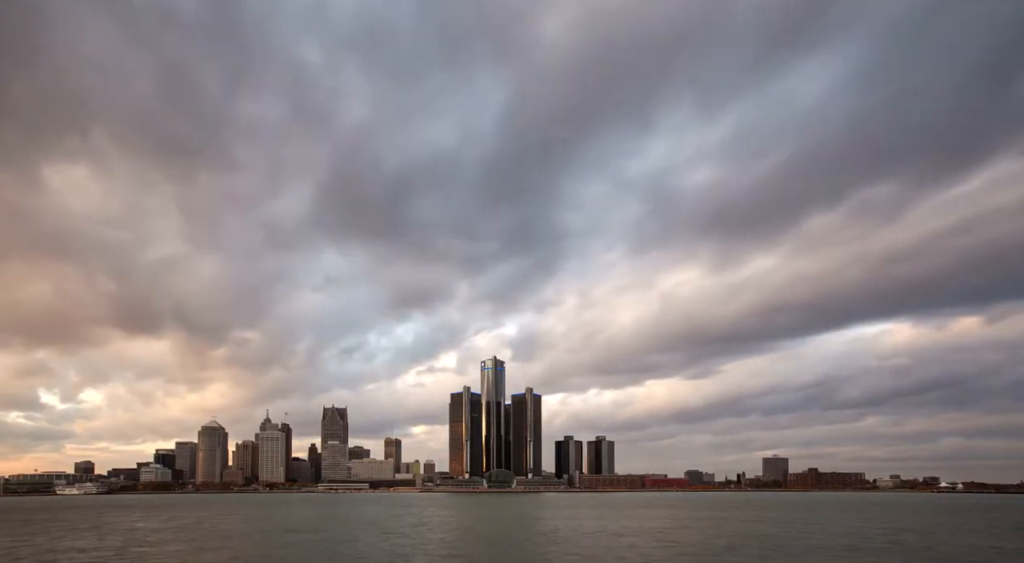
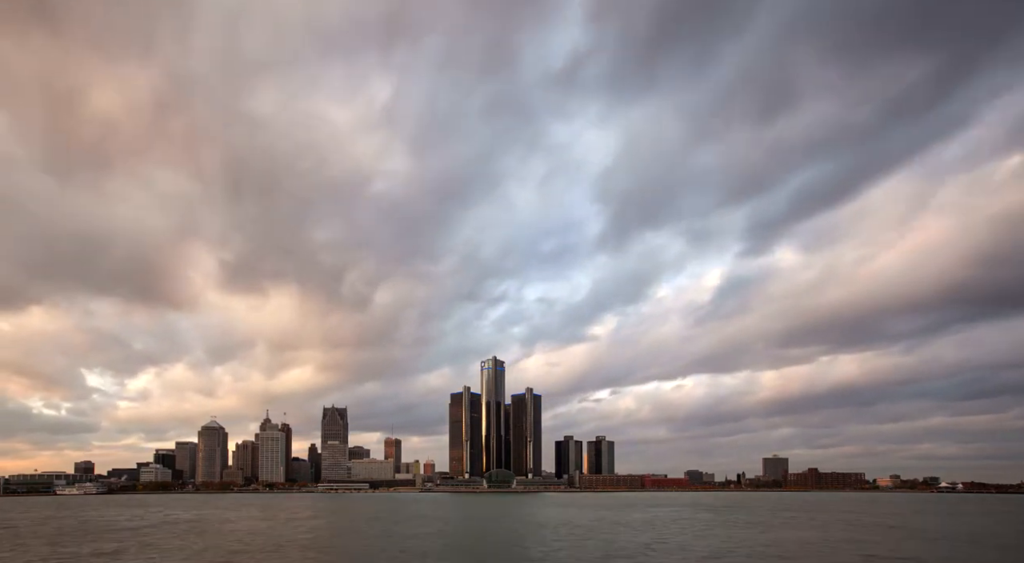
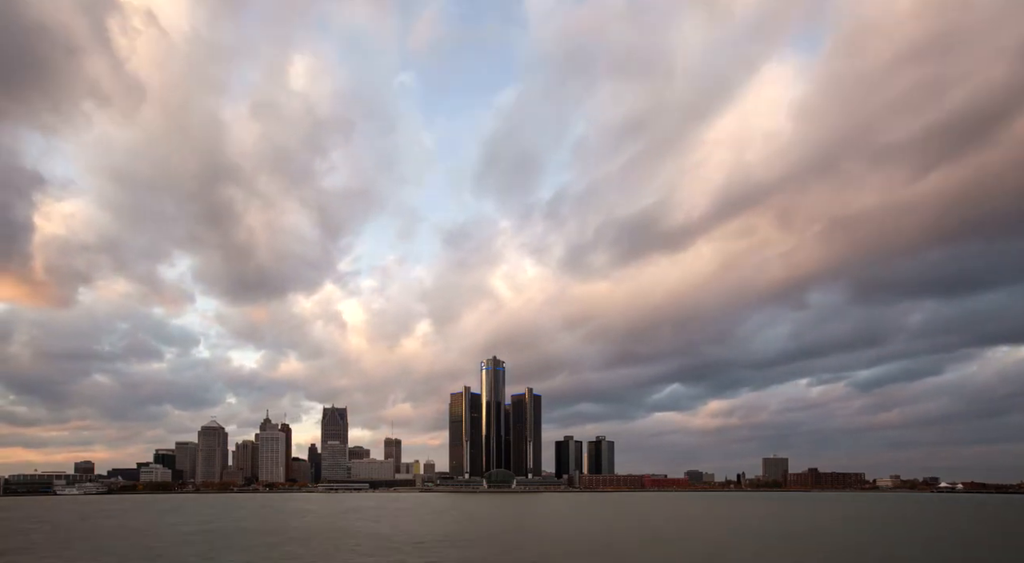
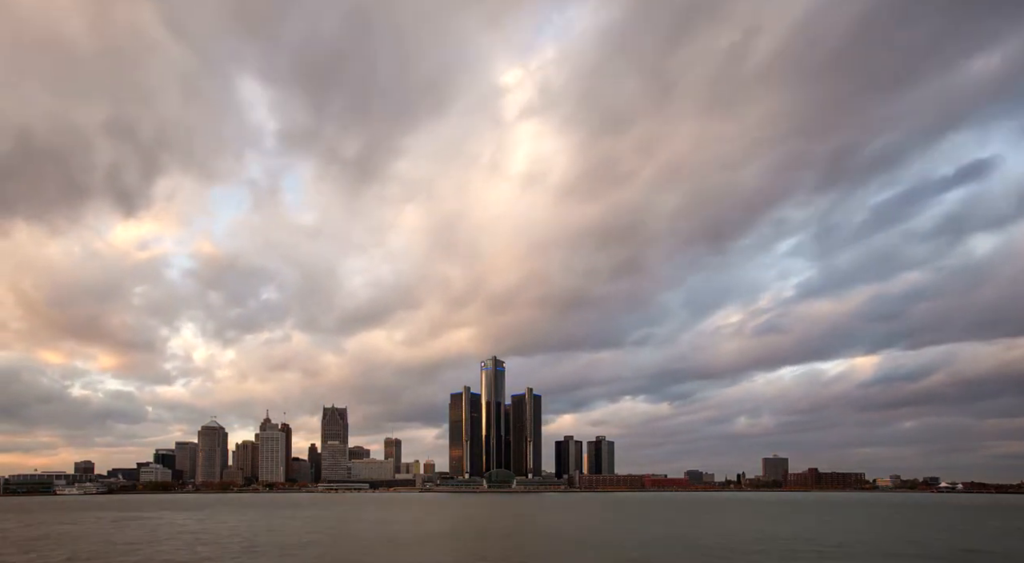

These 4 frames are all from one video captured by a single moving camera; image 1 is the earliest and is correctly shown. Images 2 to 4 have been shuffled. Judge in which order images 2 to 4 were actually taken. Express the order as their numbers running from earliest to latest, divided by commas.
2, 4, 3
